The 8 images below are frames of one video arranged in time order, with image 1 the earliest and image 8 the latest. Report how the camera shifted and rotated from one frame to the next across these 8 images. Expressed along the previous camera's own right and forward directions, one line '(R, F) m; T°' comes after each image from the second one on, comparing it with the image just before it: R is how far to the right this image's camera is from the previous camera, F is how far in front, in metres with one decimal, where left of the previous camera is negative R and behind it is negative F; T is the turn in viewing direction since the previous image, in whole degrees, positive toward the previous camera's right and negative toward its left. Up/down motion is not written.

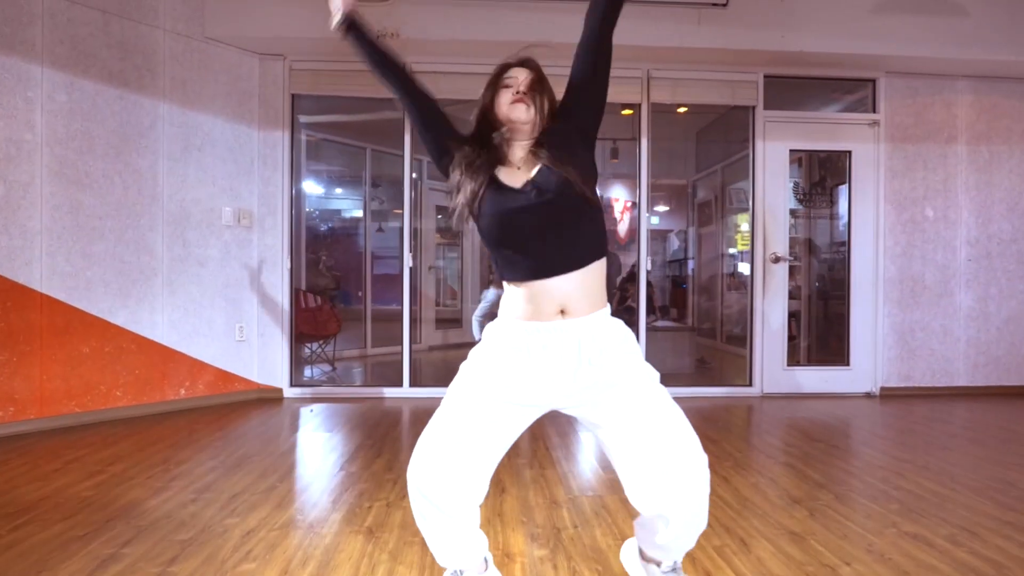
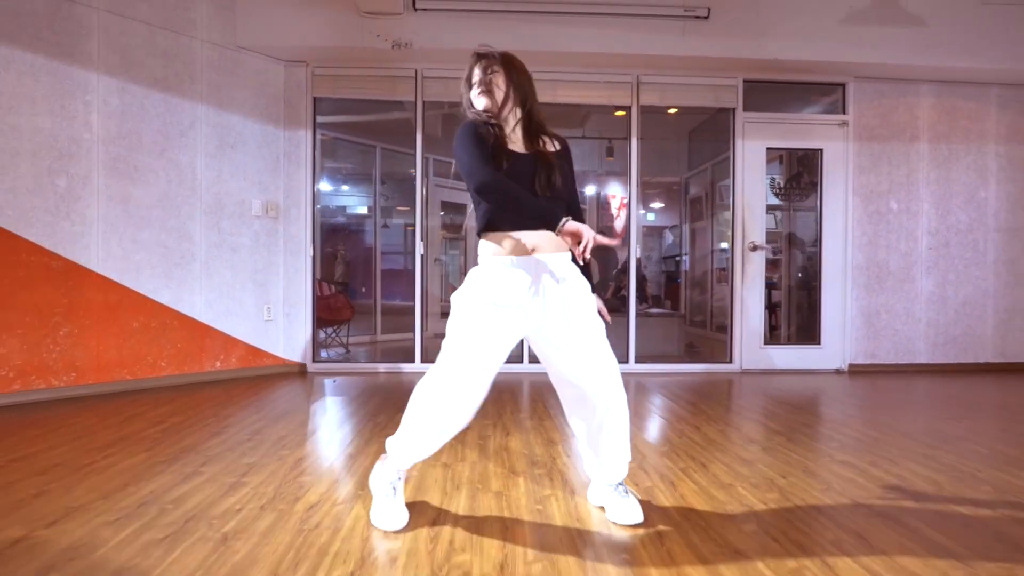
(0.0, -0.4) m; 0°
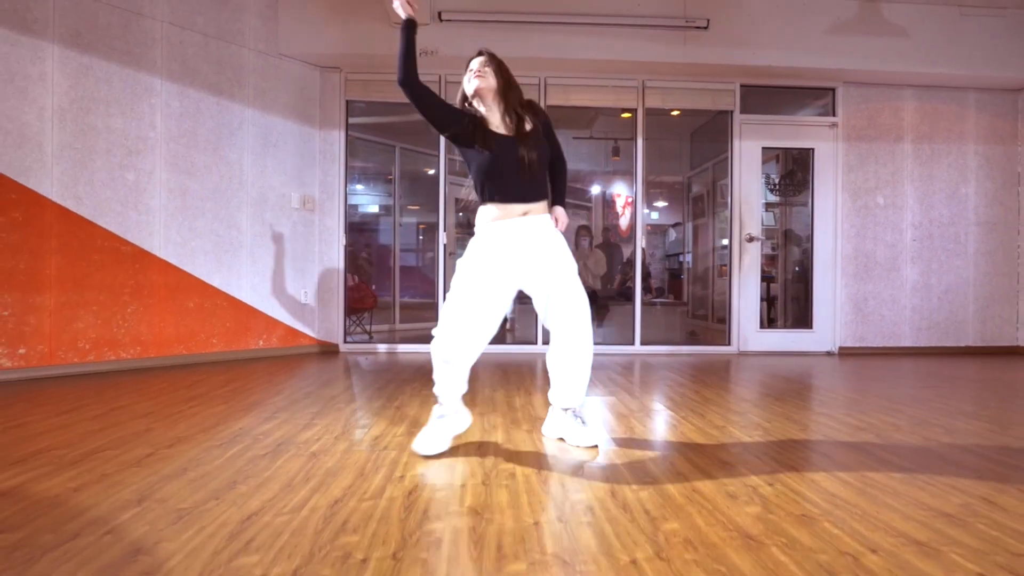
(-0.1, -0.4) m; 0°
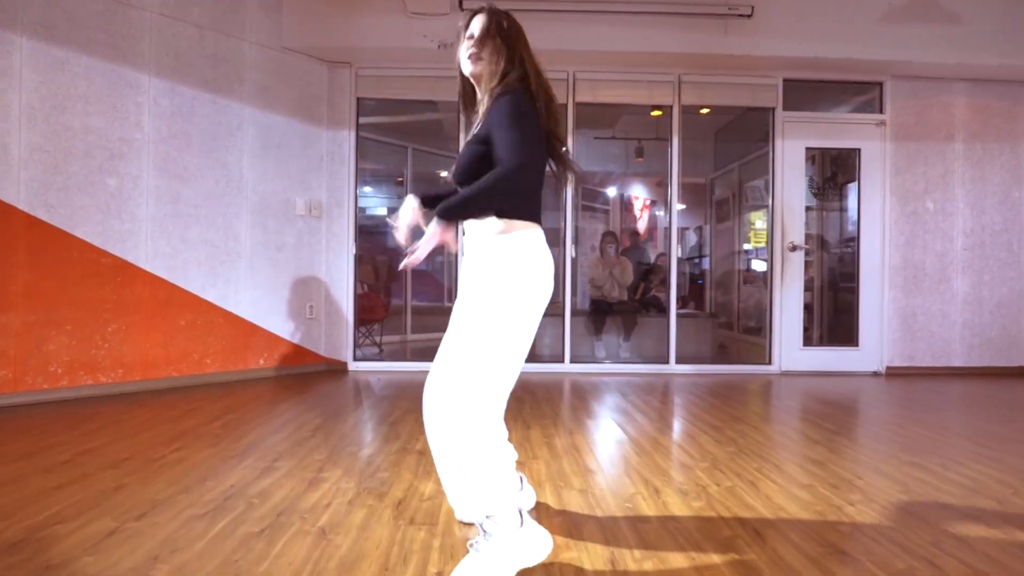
(-0.2, +0.4) m; 0°
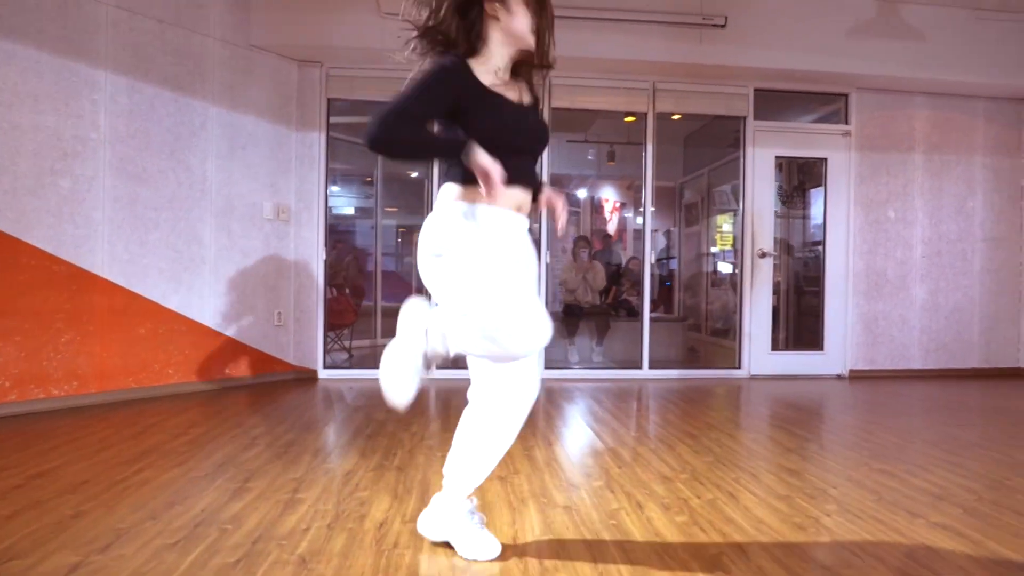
(-0.1, 0.0) m; +3°
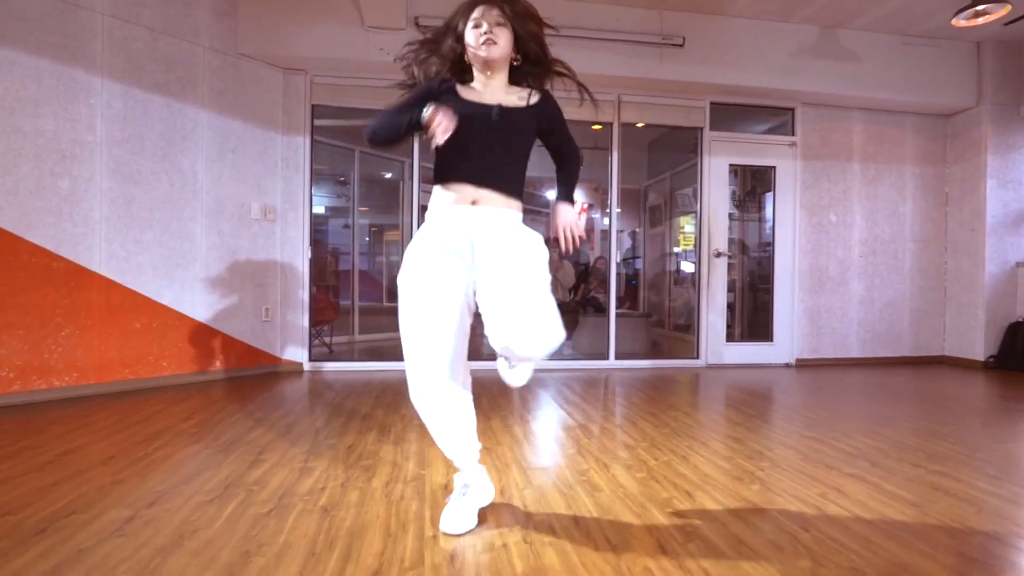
(-0.1, -0.3) m; +3°
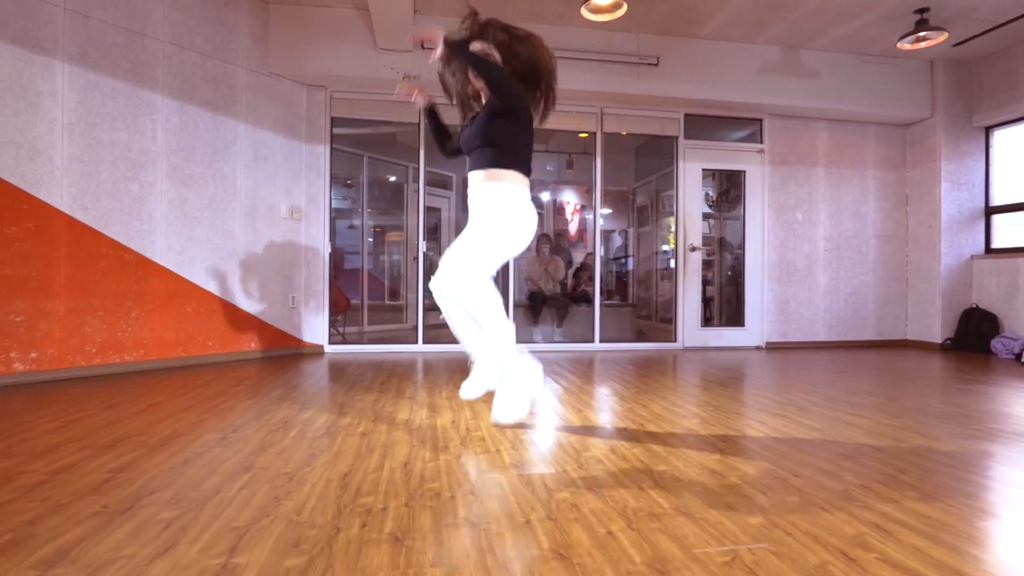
(0.0, -0.6) m; 0°
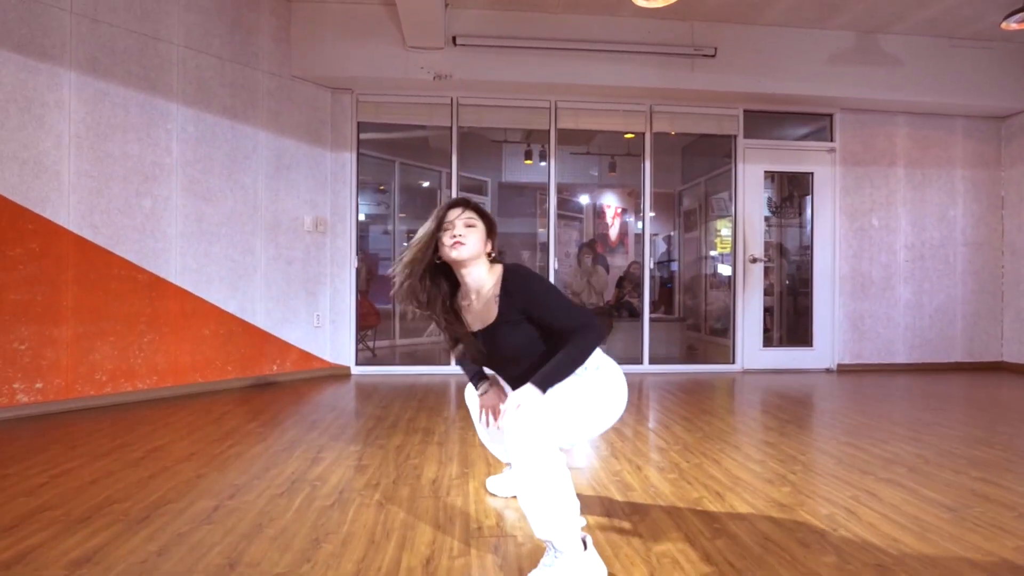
(0.0, +0.4) m; -4°
